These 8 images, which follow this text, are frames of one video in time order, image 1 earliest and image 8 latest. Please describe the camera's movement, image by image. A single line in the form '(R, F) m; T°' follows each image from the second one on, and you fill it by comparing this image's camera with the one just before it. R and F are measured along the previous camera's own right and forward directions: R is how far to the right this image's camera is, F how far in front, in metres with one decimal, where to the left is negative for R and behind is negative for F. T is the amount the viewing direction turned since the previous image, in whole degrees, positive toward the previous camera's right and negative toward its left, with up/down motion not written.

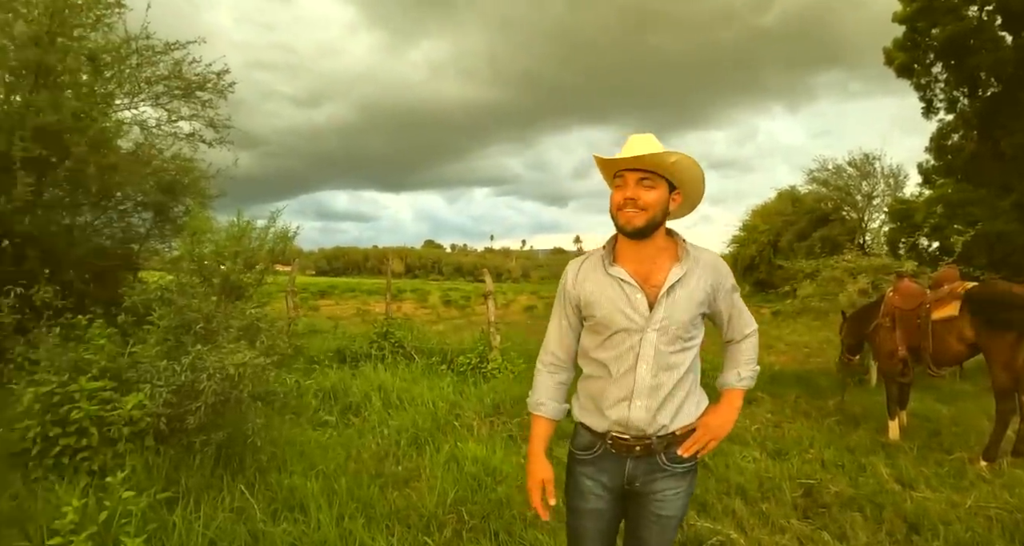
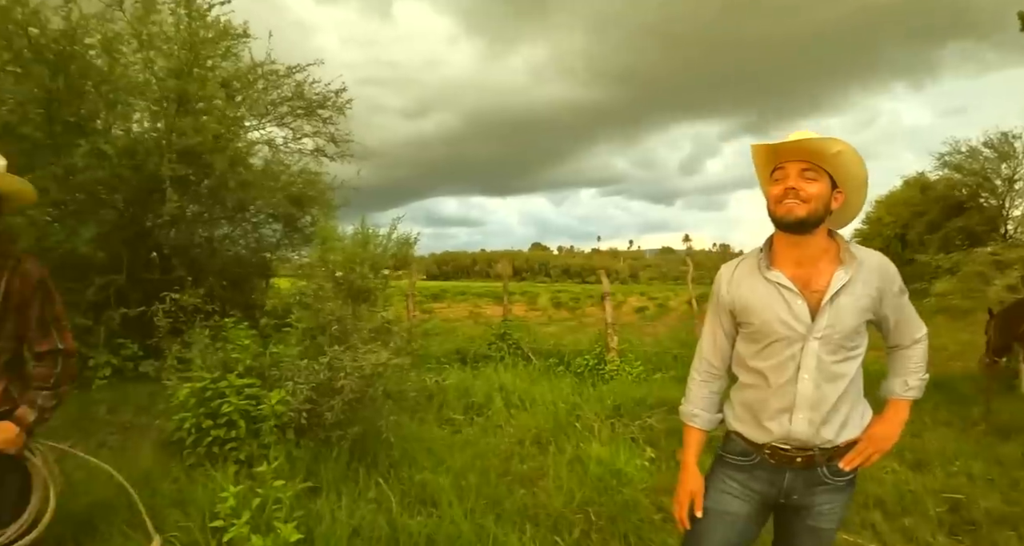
(-0.3, 0.0) m; -8°
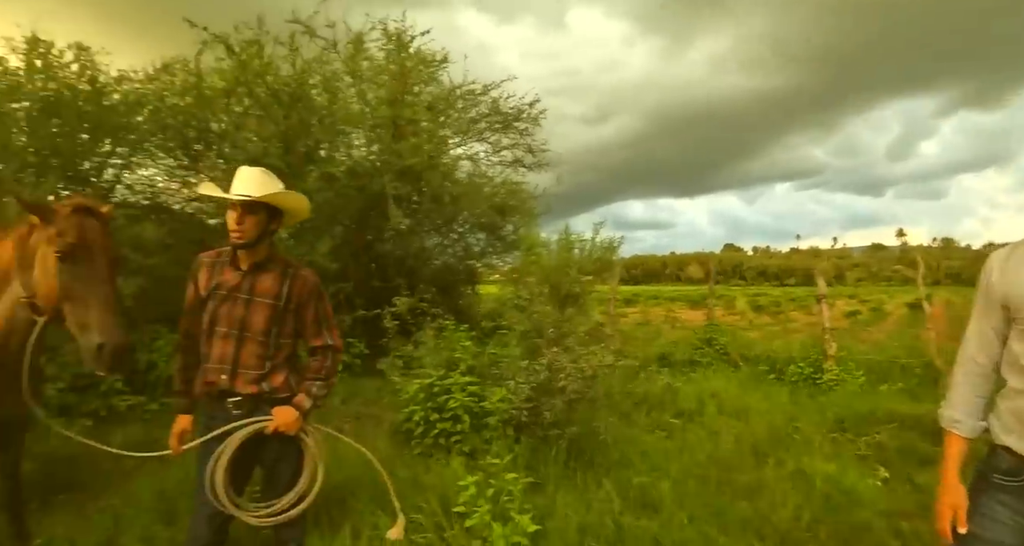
(-0.5, -0.2) m; -15°
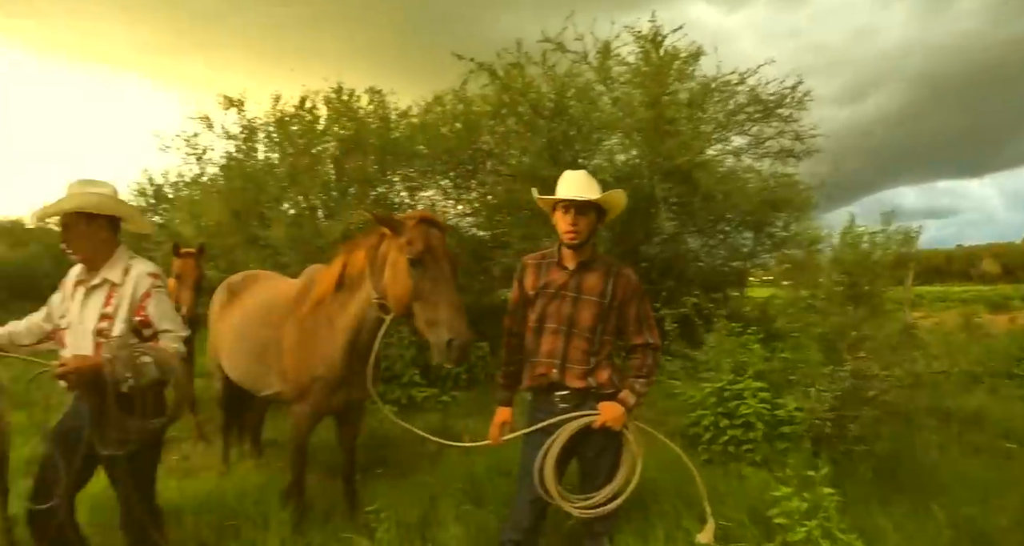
(-0.7, -0.1) m; -19°
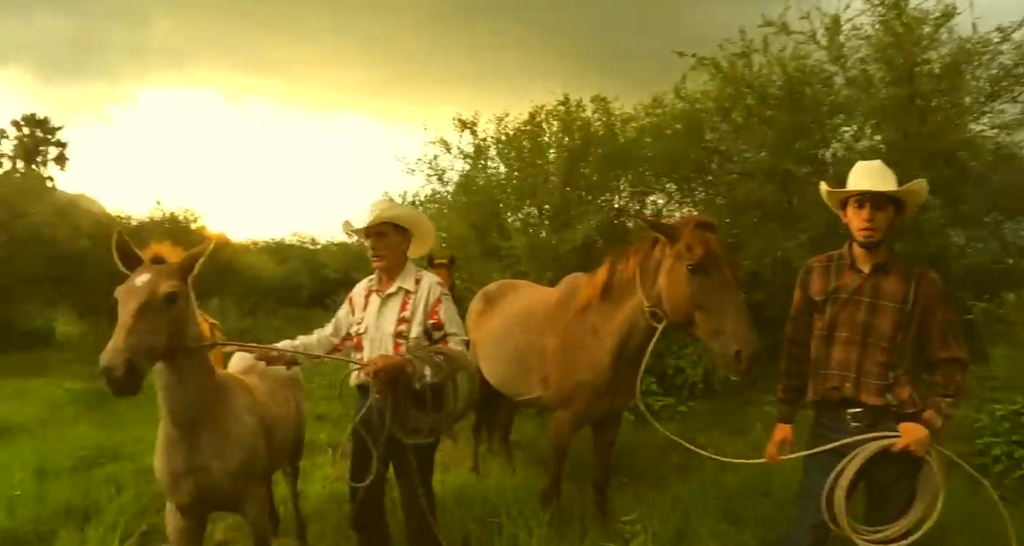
(-0.5, 0.0) m; -16°
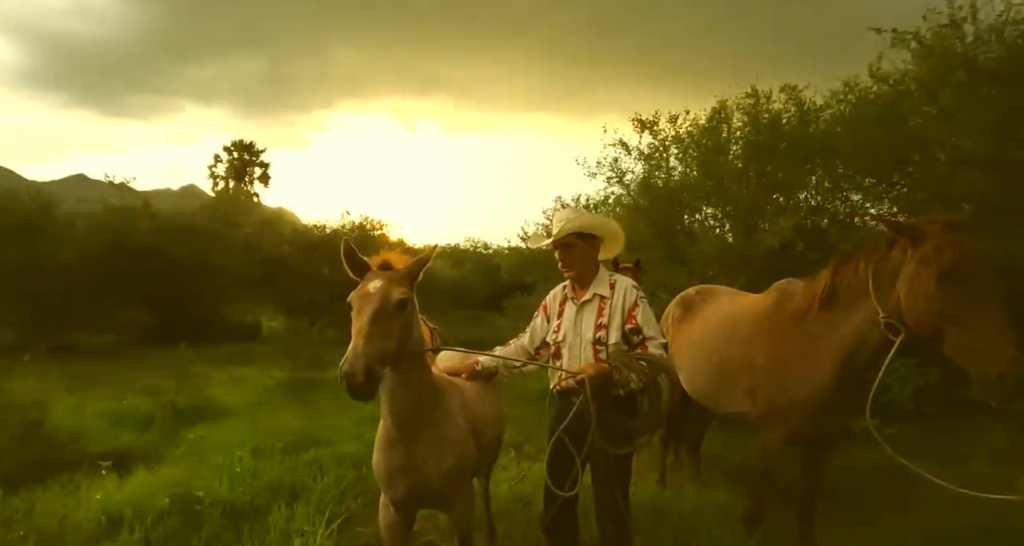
(-0.3, +0.1) m; -13°
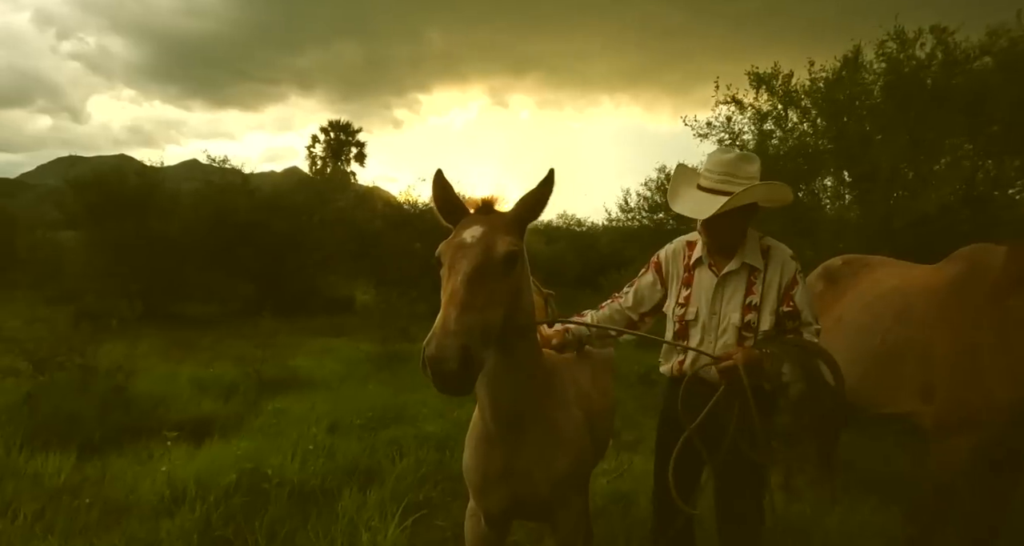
(-0.1, +0.4) m; -8°
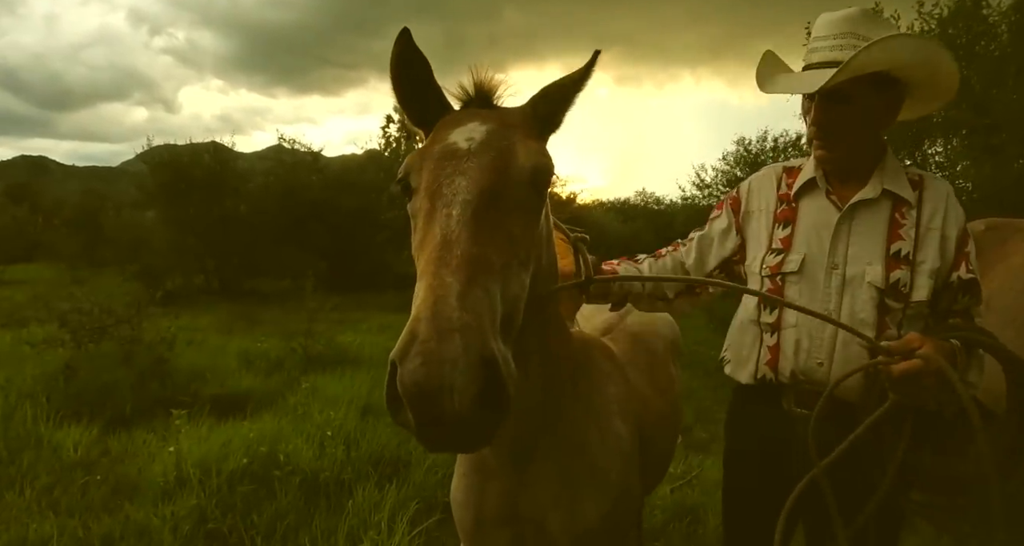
(+0.1, +0.3) m; -7°
